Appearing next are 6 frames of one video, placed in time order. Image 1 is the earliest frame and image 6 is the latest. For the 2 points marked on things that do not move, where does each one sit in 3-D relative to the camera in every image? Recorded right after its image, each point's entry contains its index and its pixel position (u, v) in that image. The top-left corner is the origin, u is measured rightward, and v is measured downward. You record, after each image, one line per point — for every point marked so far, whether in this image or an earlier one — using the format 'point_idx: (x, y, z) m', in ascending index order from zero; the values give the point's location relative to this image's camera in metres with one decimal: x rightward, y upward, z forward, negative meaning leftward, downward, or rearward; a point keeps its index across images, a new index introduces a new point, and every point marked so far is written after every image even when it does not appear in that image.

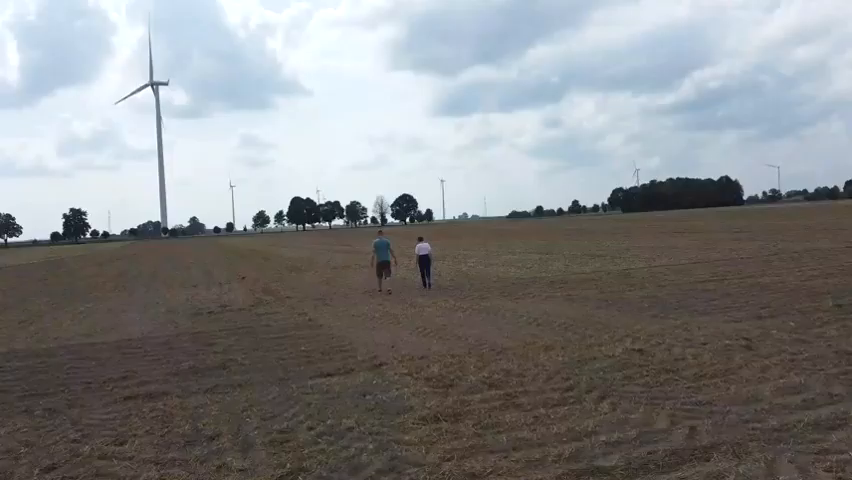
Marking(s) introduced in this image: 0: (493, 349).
0: (+1.0, -1.6, +10.1) m
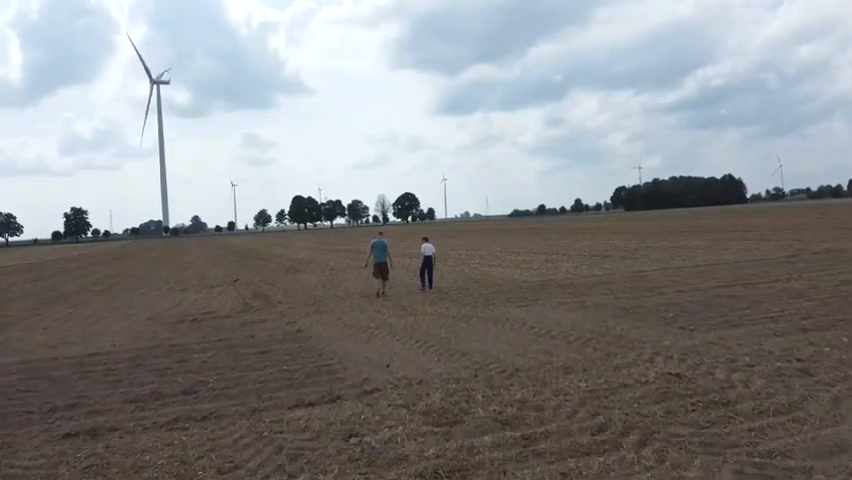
0: (+1.0, -1.6, +8.7) m
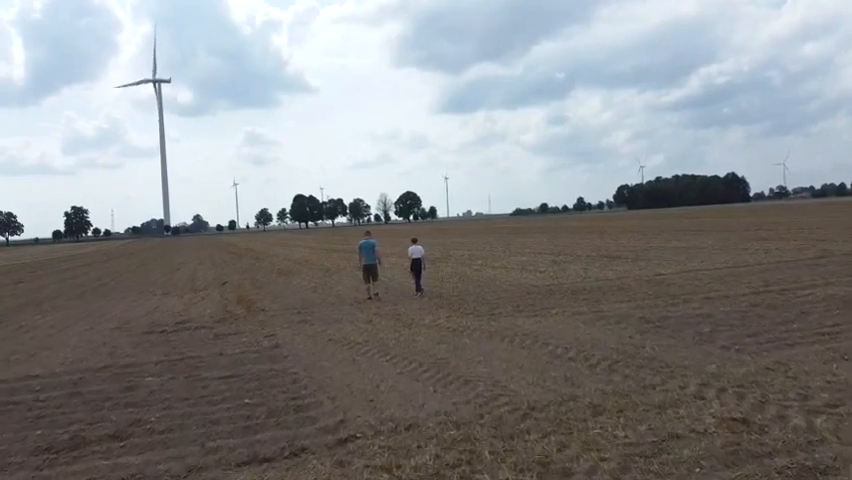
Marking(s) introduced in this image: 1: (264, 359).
0: (+0.9, -1.7, +6.9) m
1: (-2.5, -1.8, +10.7) m
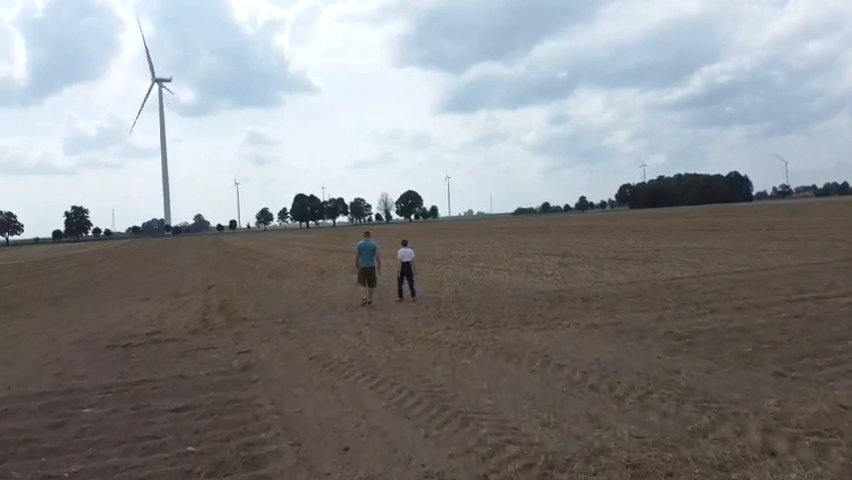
0: (+0.8, -1.7, +5.3) m
1: (-2.6, -1.9, +9.1) m
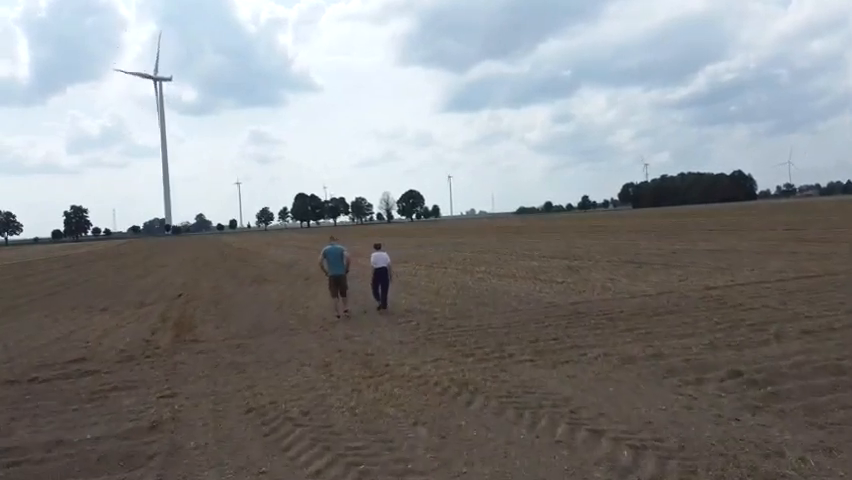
0: (+0.5, -1.8, +2.4) m
1: (-2.8, -2.0, +6.2) m
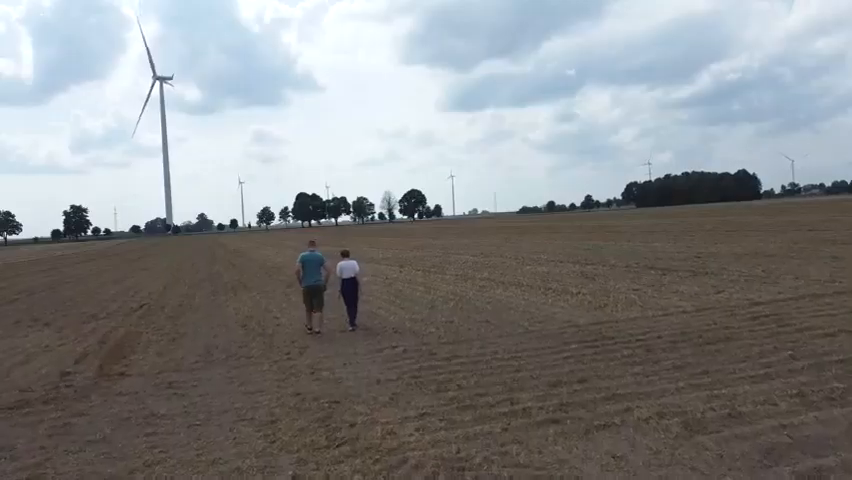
0: (+0.3, -2.0, -0.4) m
1: (-3.0, -2.1, +3.4) m
